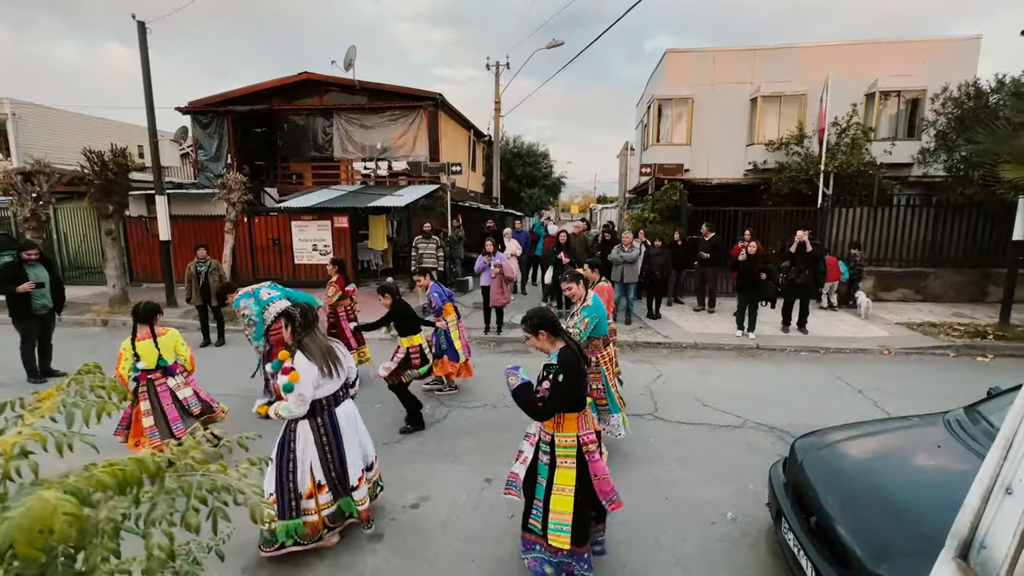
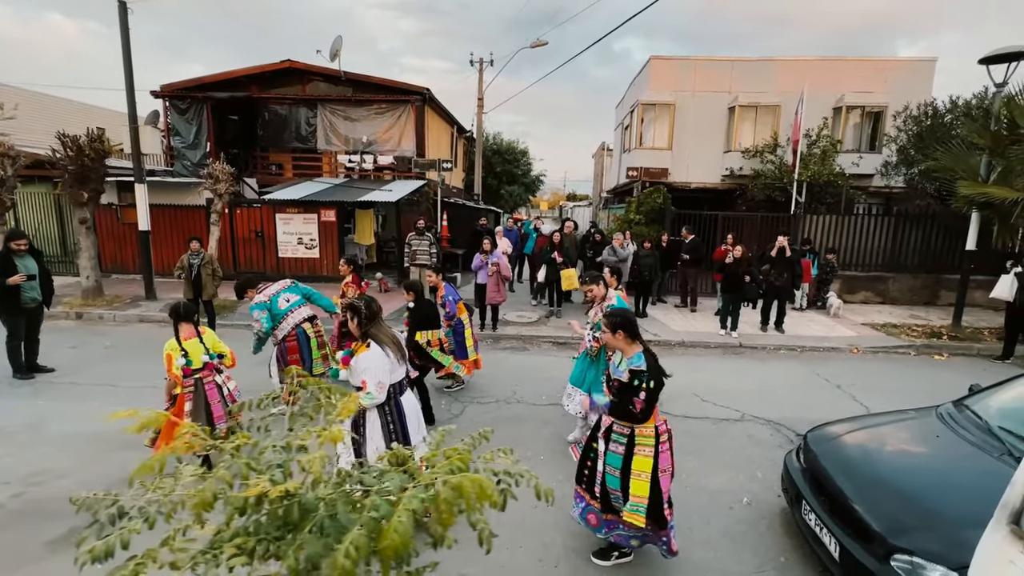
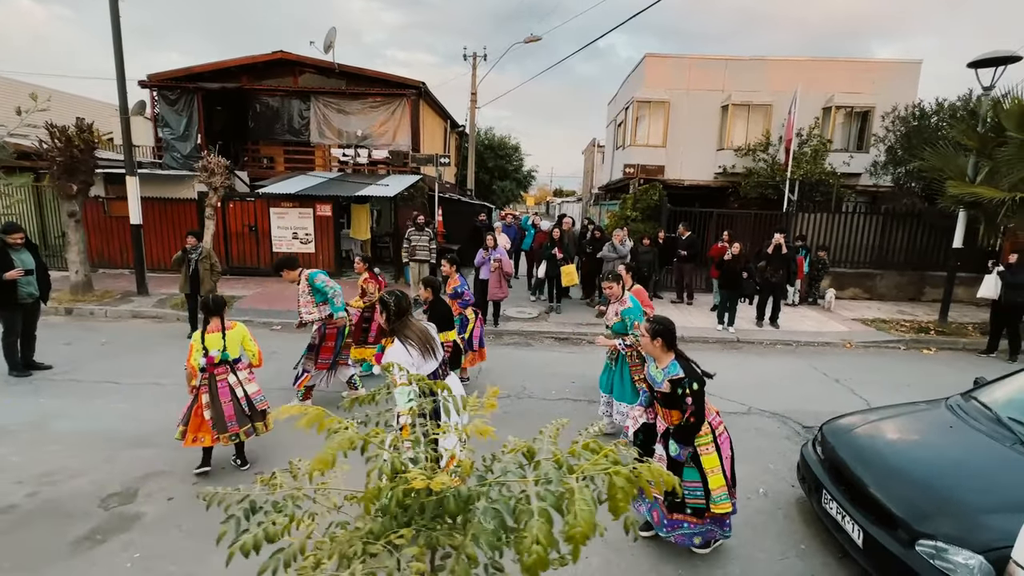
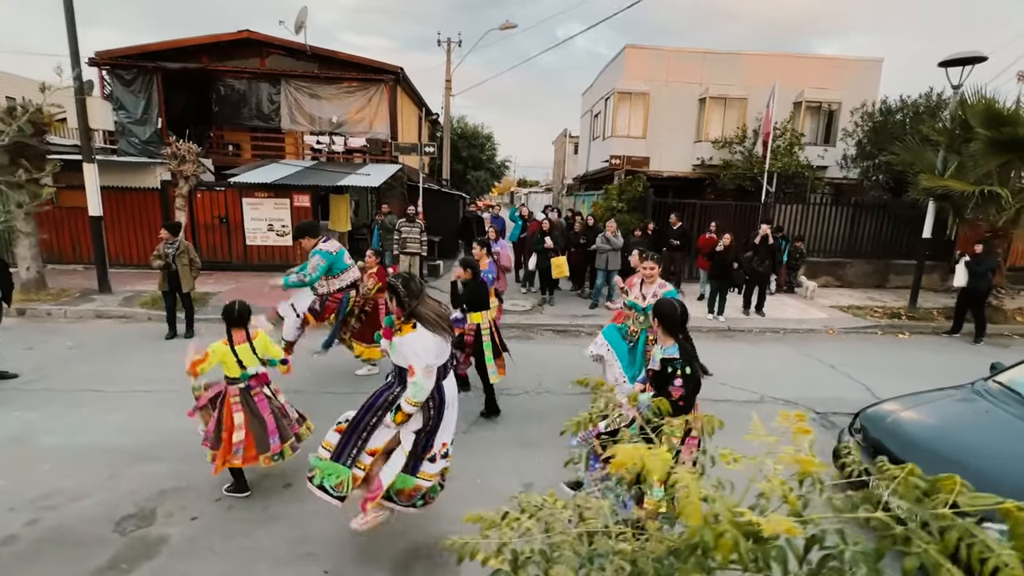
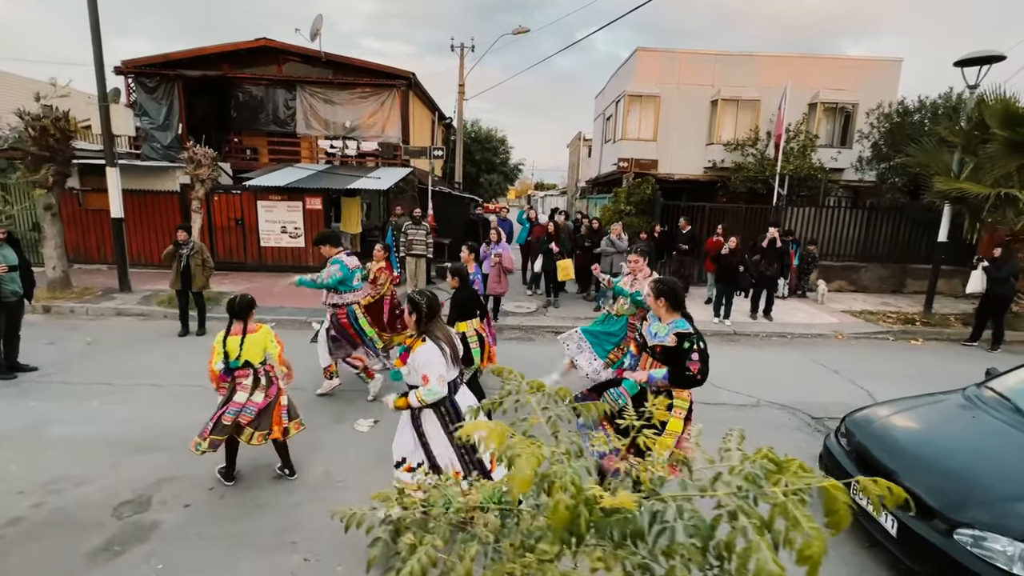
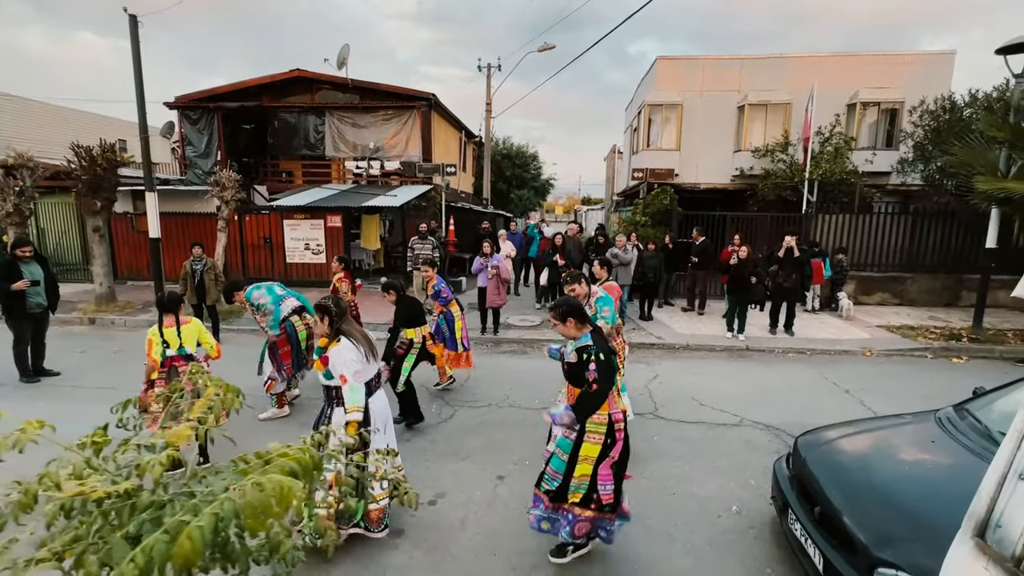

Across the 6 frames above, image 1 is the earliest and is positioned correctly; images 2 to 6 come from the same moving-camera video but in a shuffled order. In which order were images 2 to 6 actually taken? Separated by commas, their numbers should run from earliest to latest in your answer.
6, 2, 3, 5, 4
